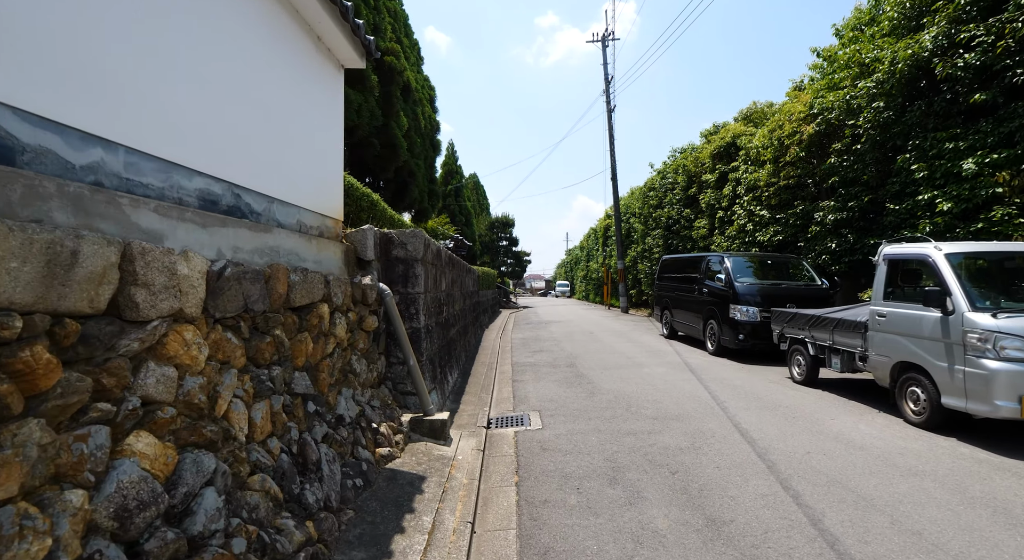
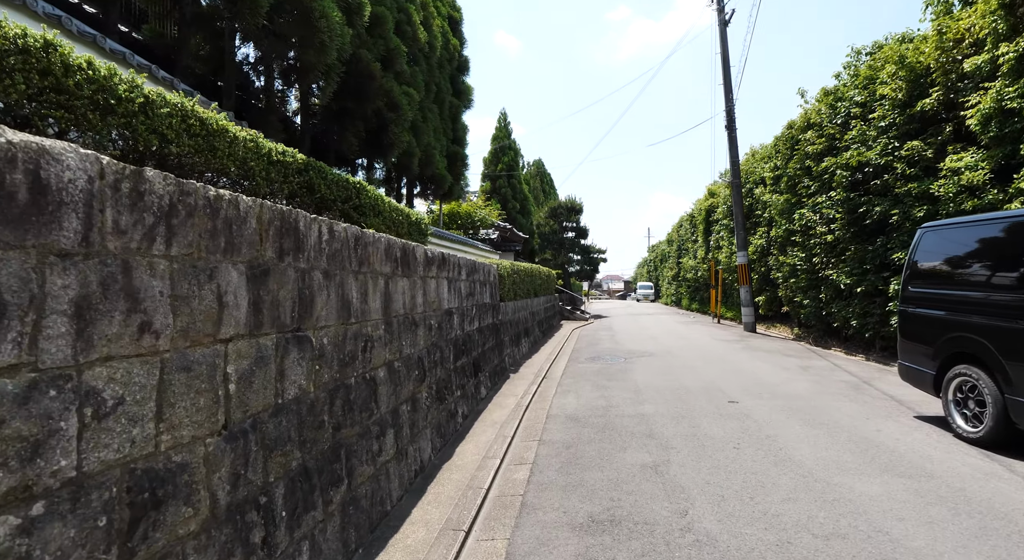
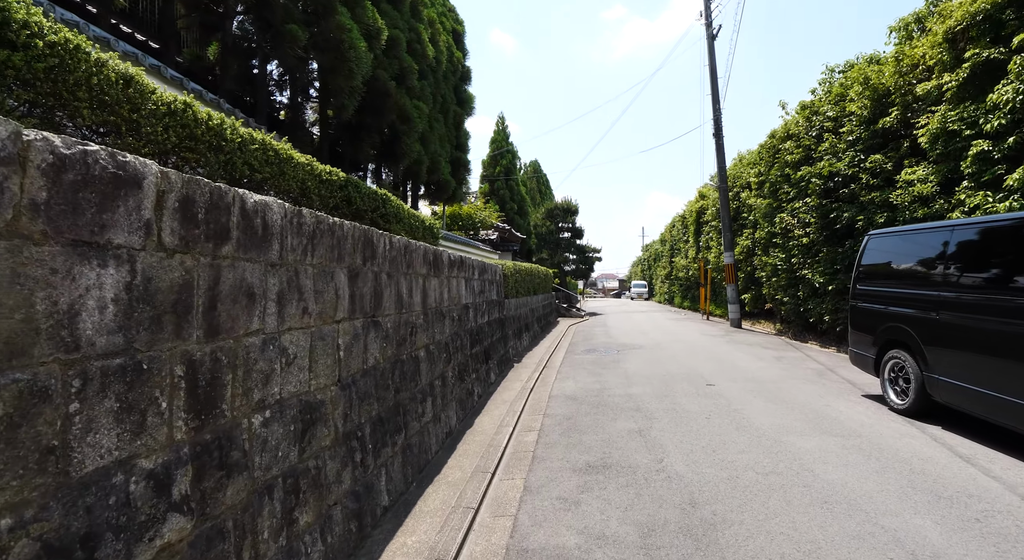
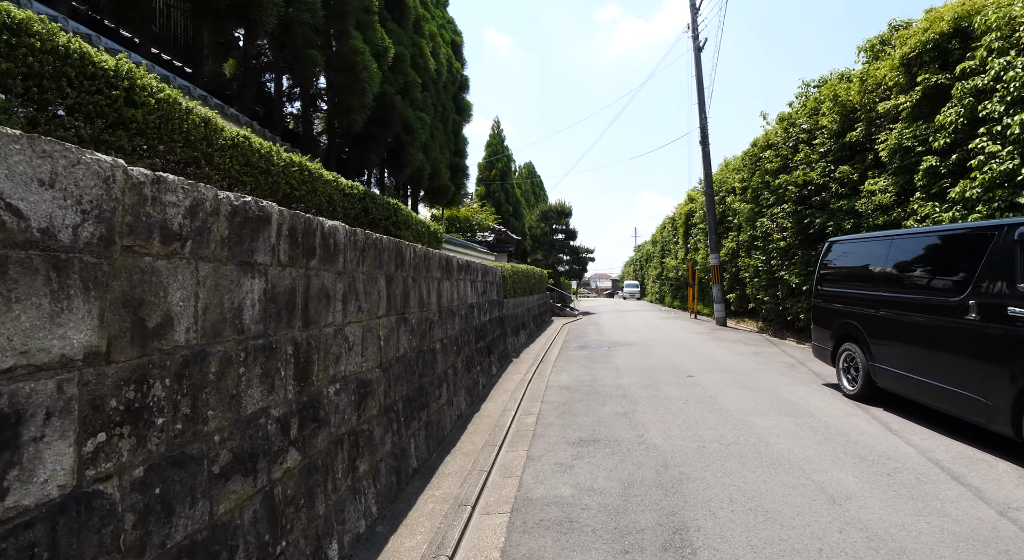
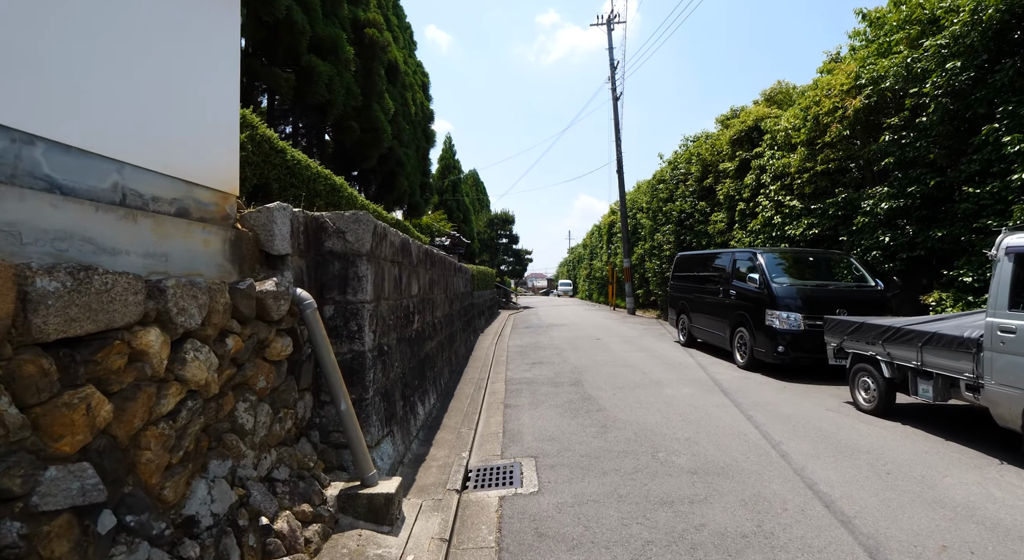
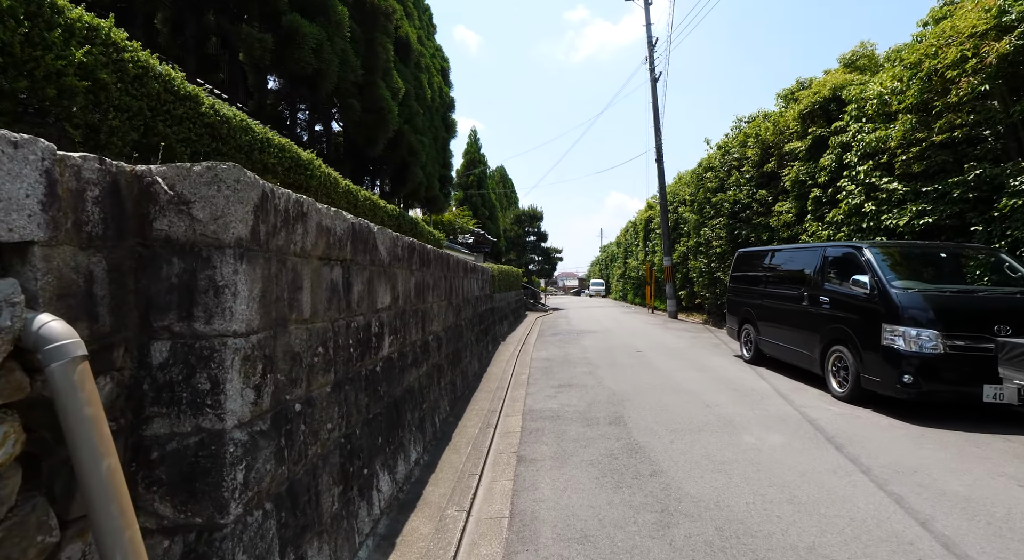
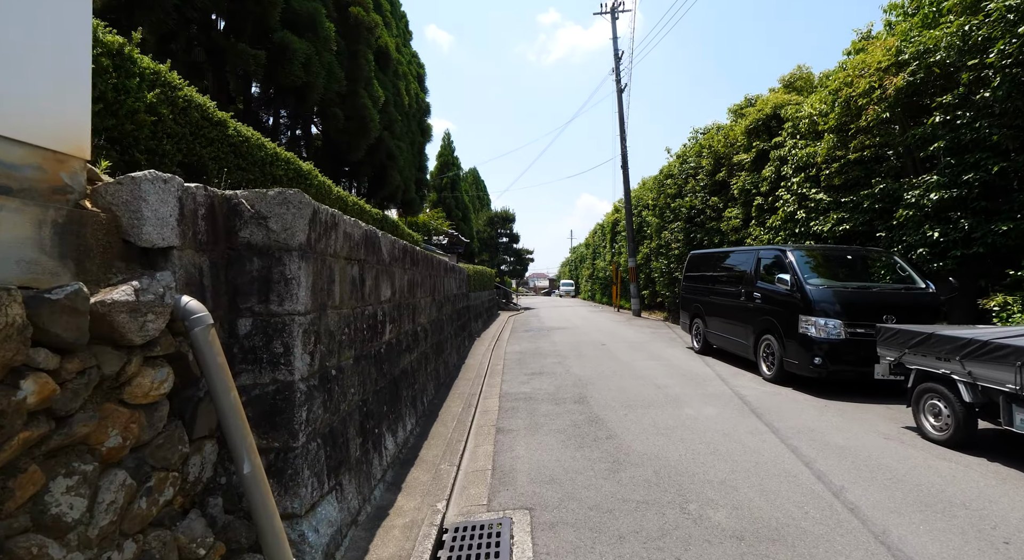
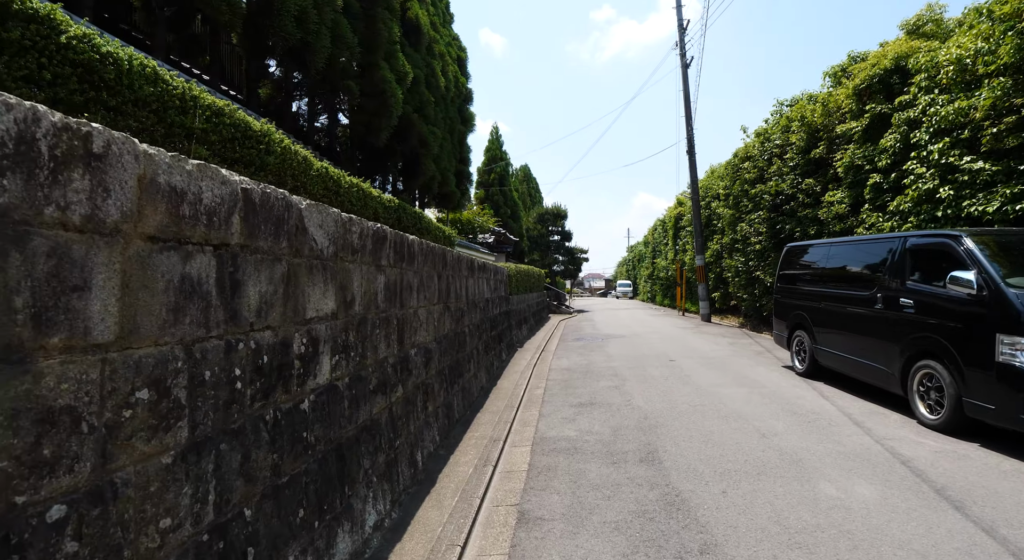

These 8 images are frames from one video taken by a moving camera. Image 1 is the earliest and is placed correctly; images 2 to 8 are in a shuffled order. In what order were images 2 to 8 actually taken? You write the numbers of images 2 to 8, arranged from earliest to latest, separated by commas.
5, 7, 6, 8, 4, 3, 2
